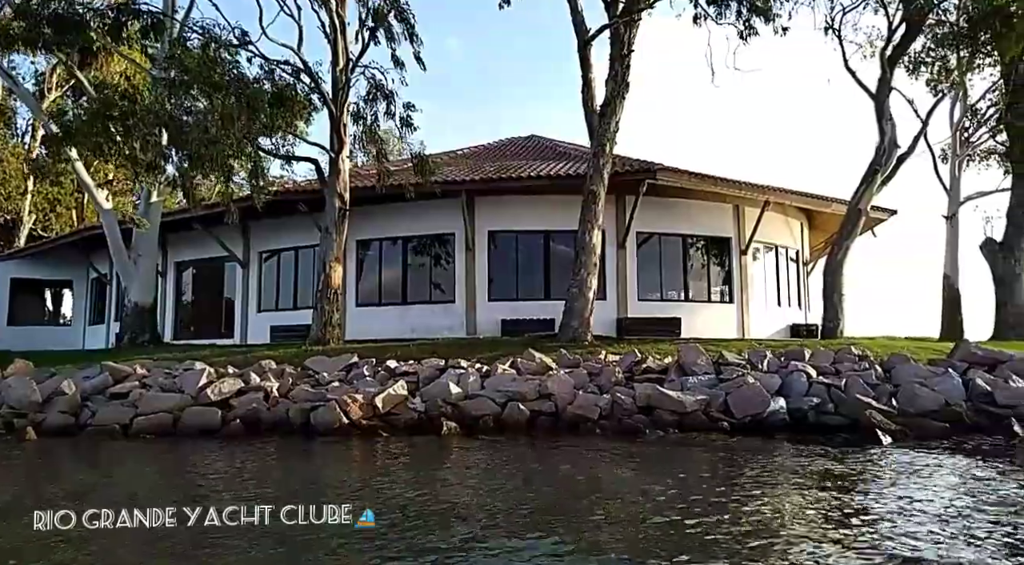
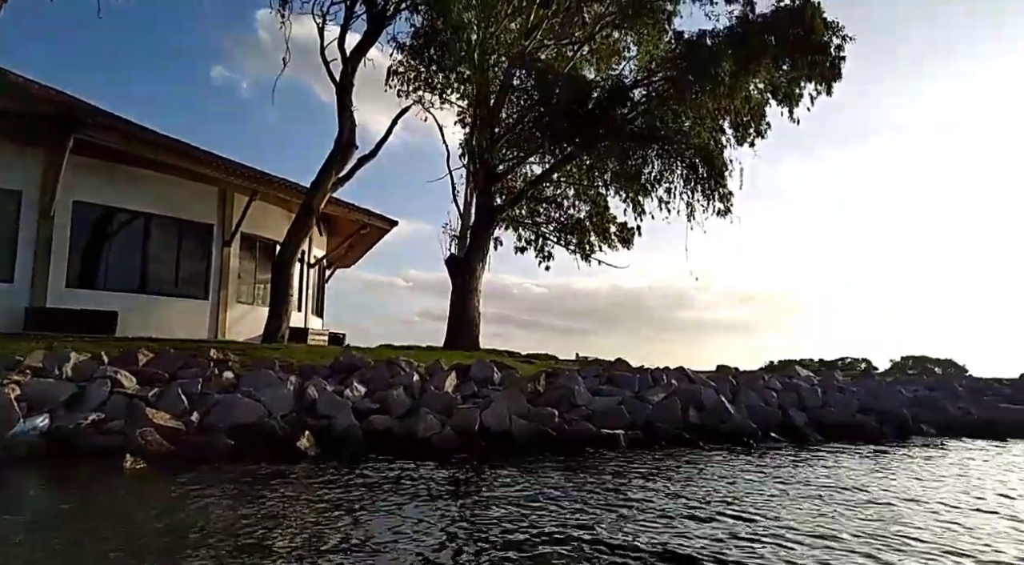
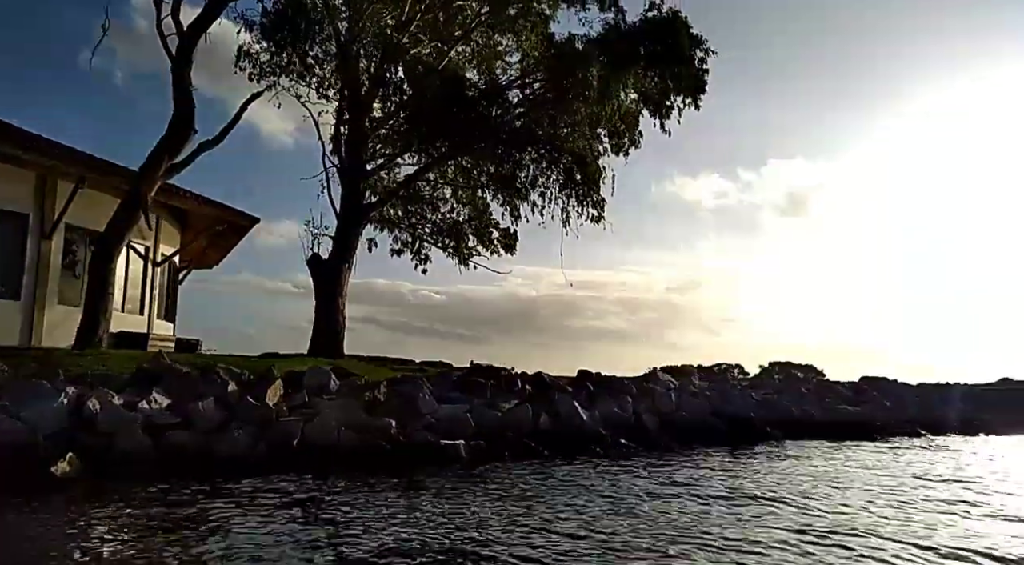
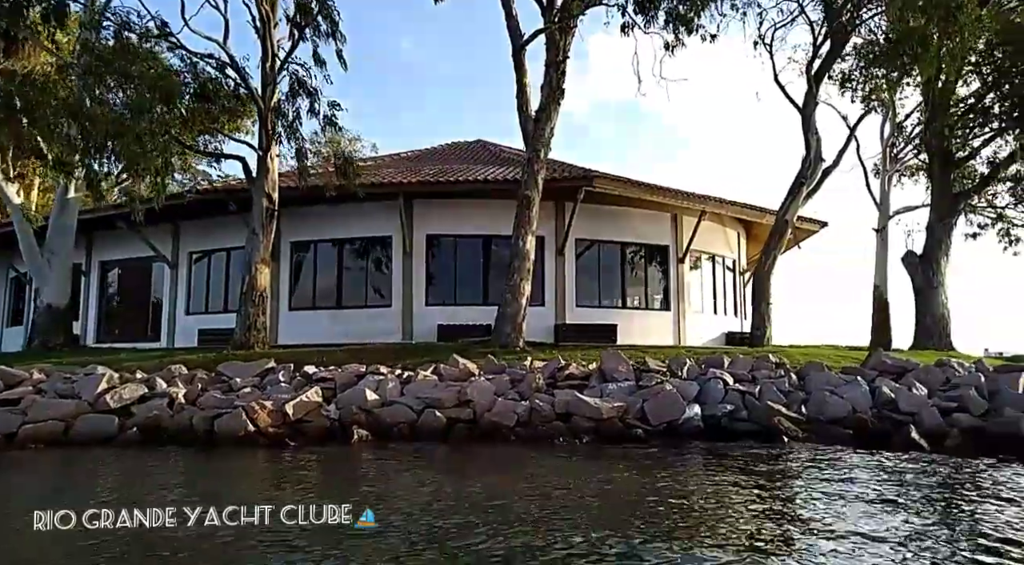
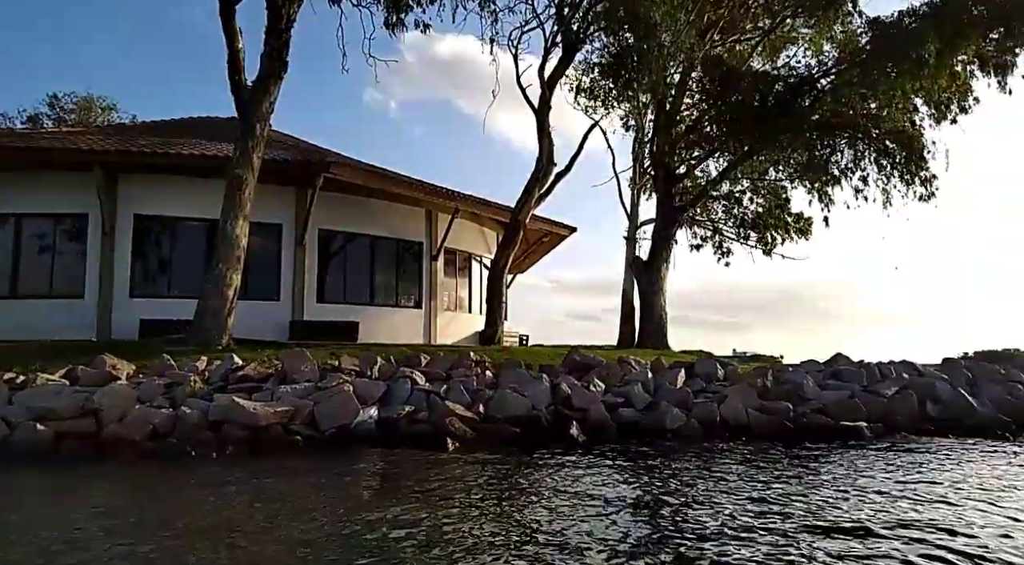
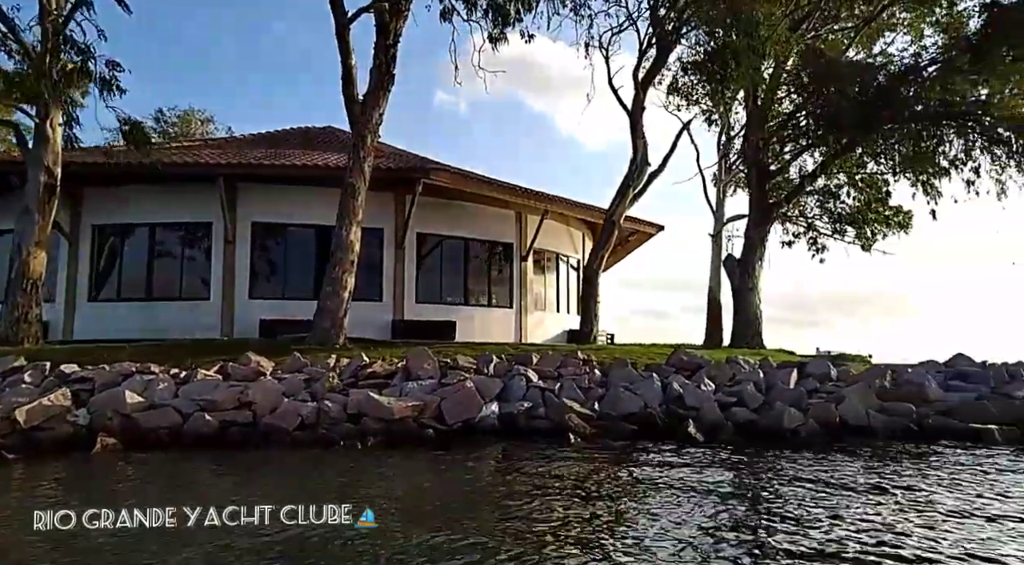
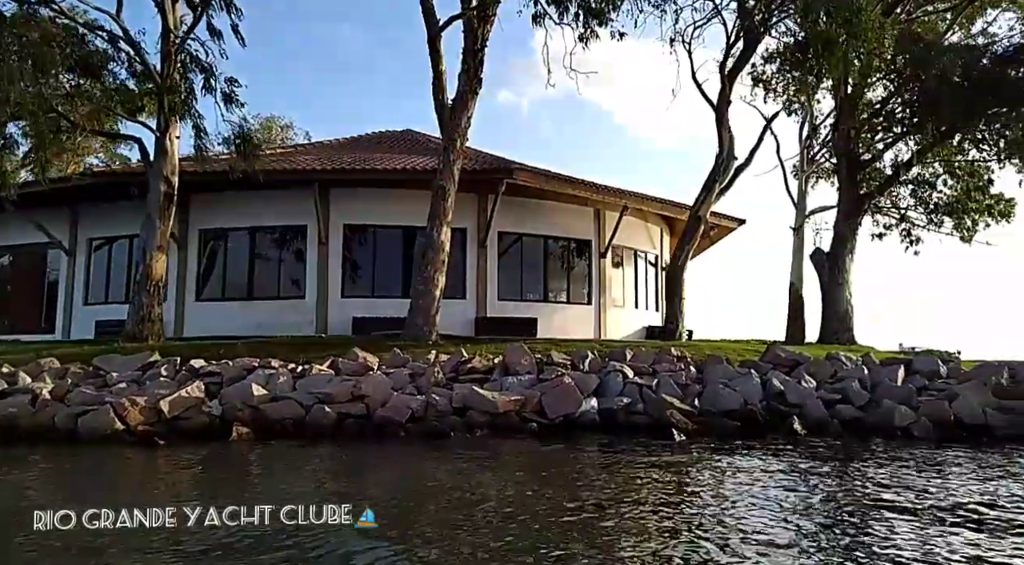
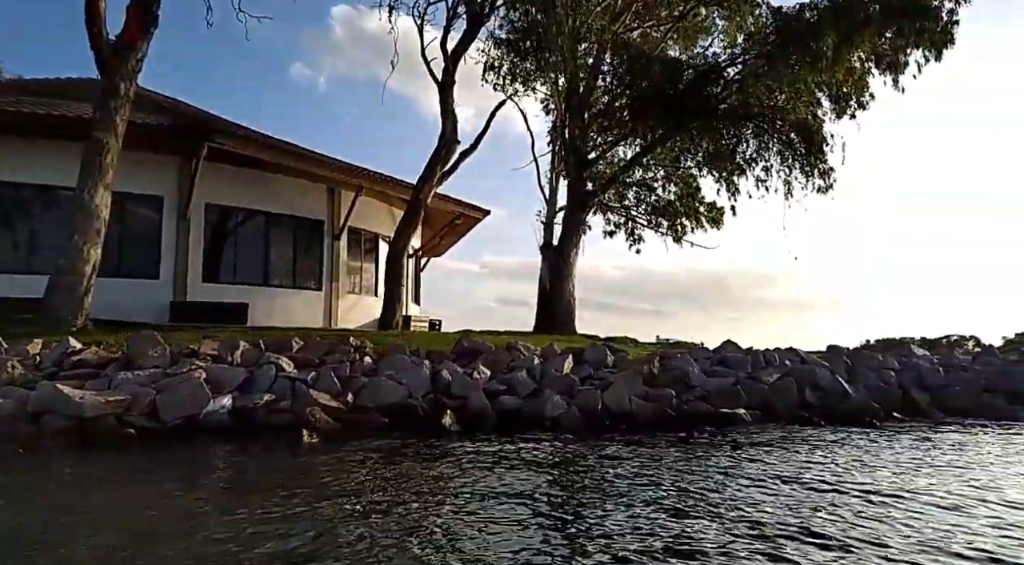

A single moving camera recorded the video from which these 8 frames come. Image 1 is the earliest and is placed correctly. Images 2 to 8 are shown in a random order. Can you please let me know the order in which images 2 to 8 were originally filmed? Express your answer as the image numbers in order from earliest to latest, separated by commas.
4, 7, 6, 5, 8, 2, 3
